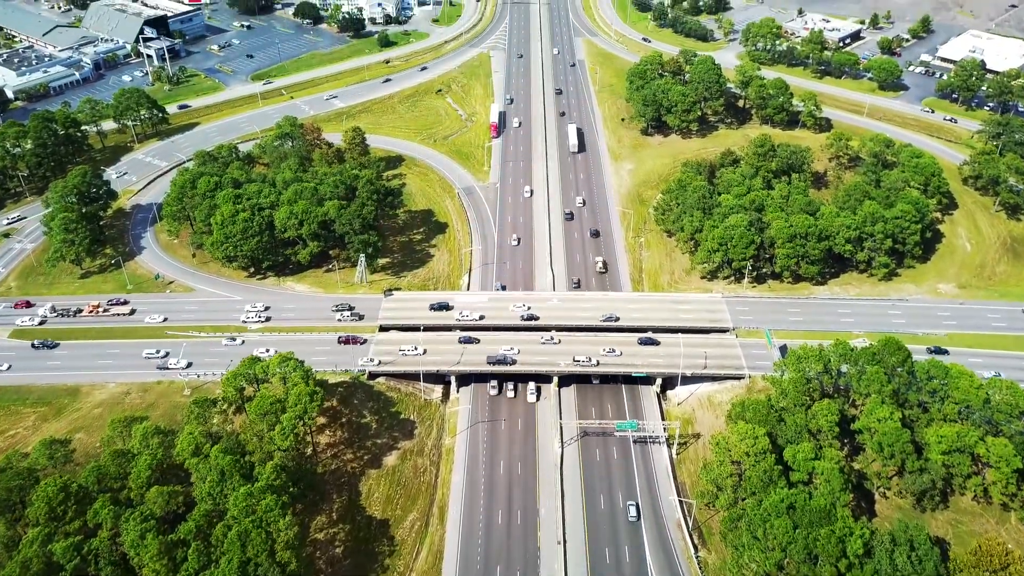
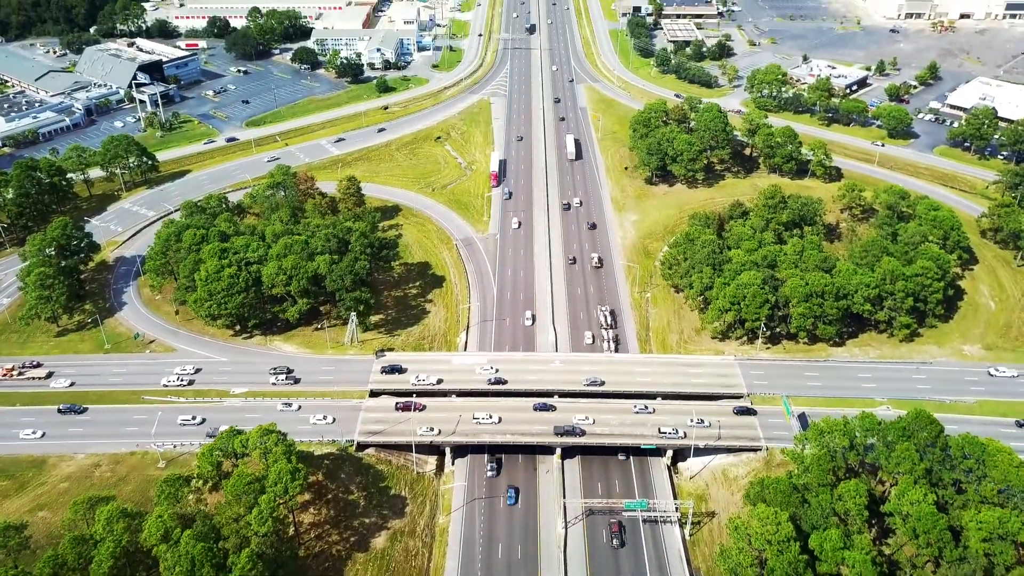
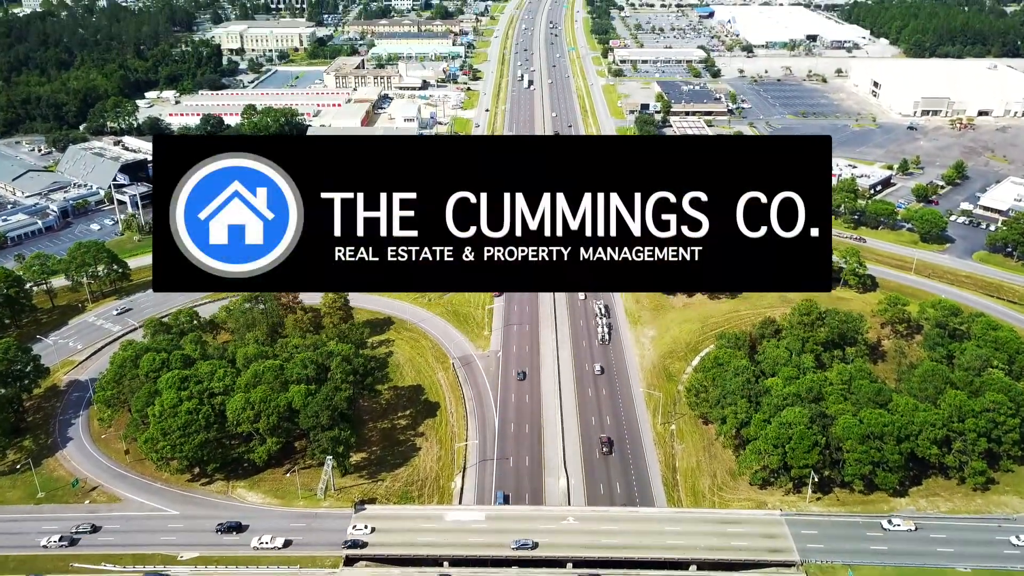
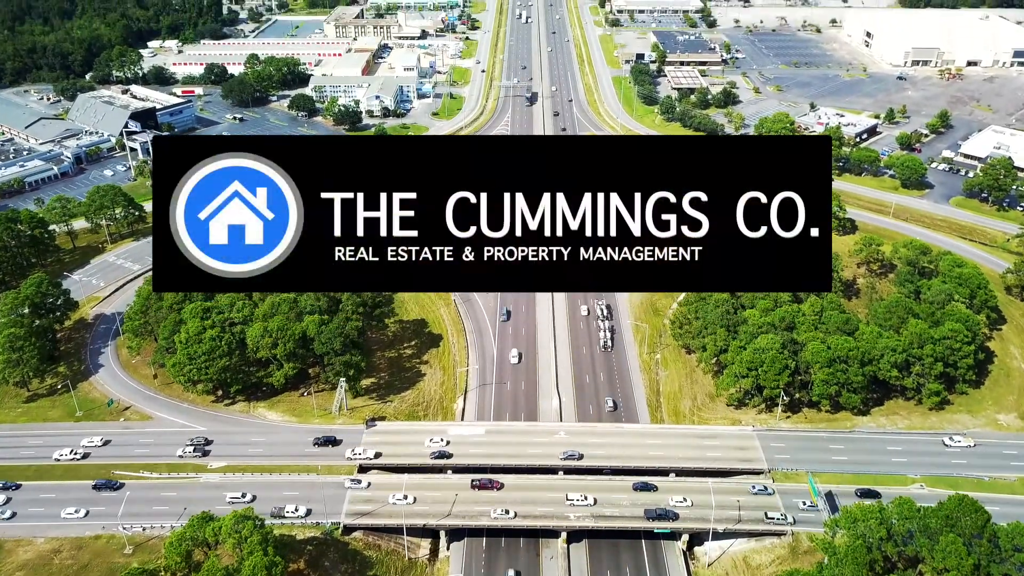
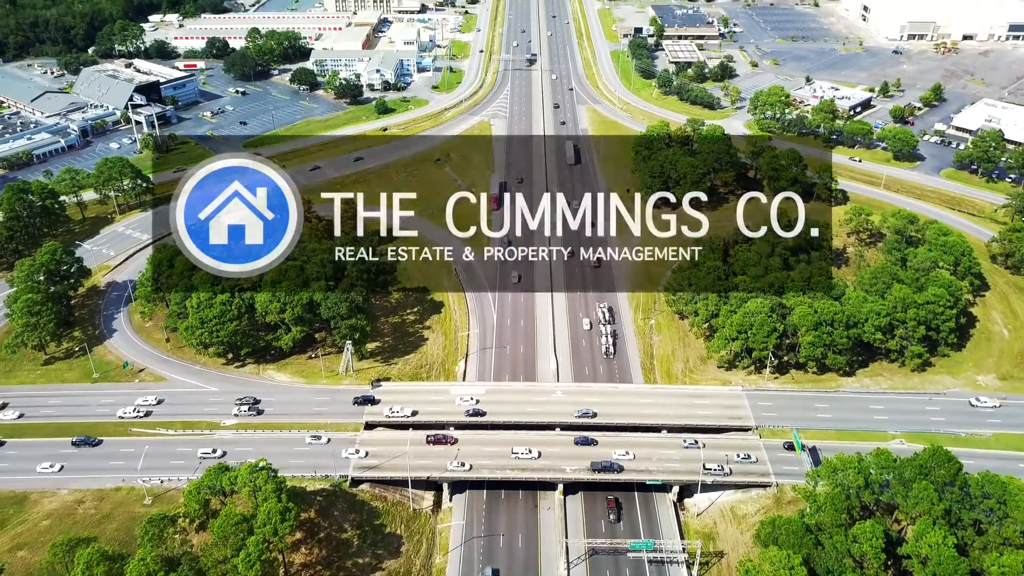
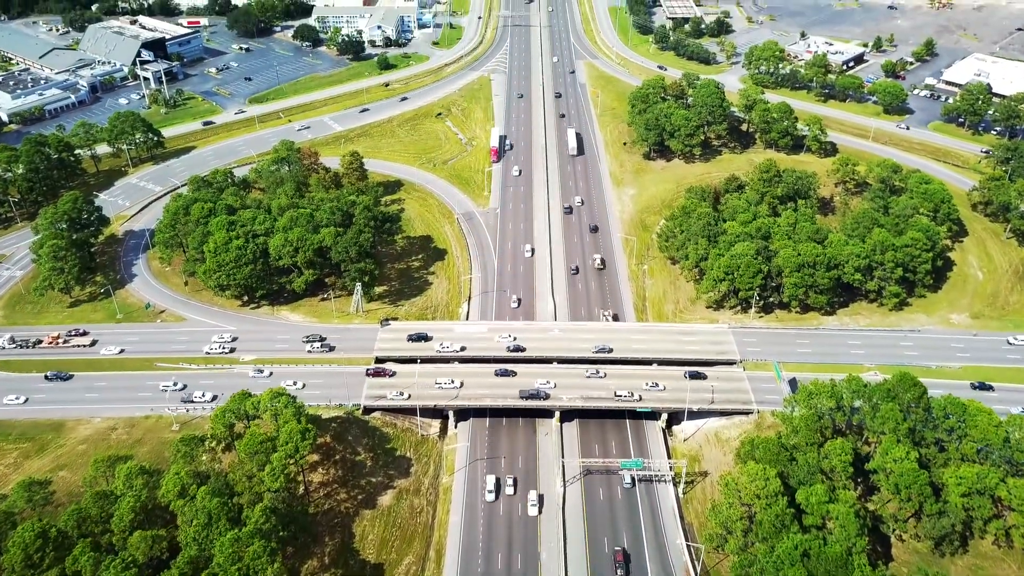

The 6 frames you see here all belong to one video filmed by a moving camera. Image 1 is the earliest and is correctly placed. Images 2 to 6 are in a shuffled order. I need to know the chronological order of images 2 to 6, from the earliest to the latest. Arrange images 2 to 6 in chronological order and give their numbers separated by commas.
6, 2, 5, 4, 3
